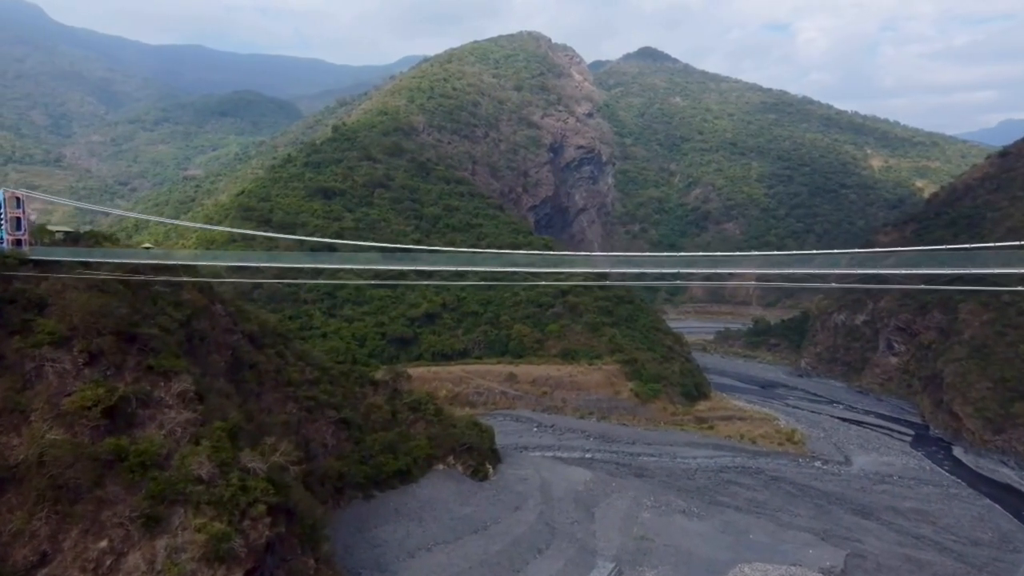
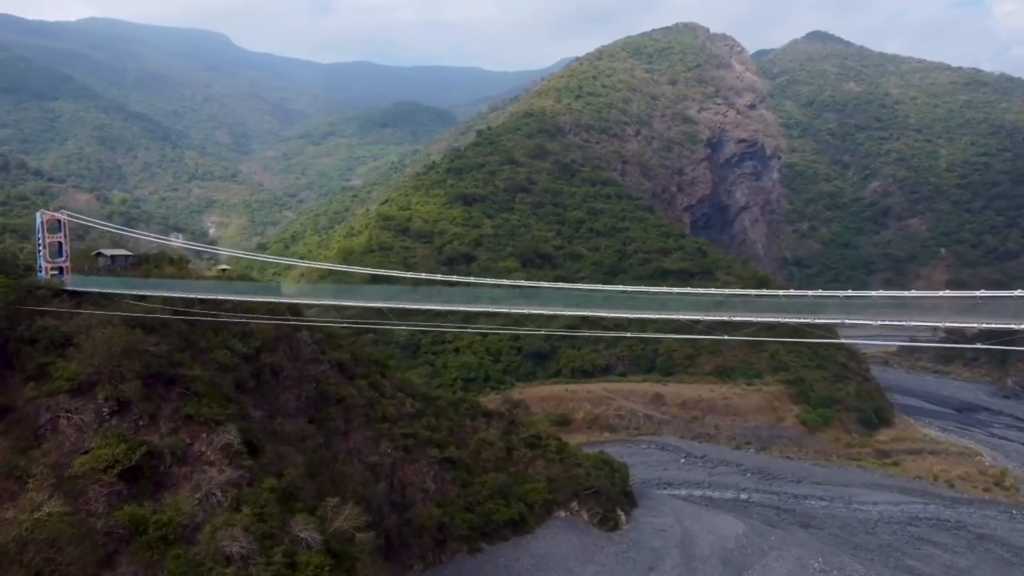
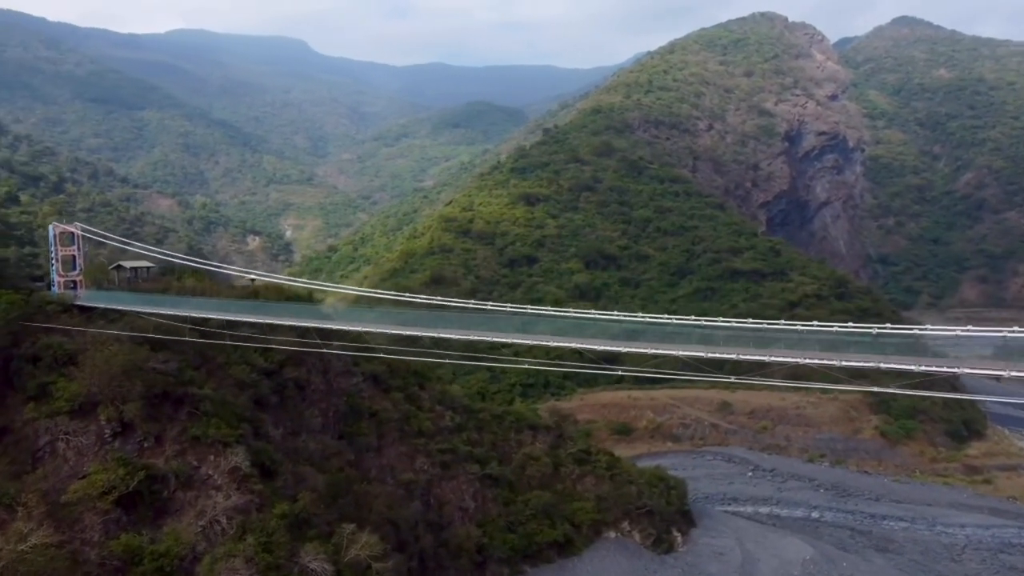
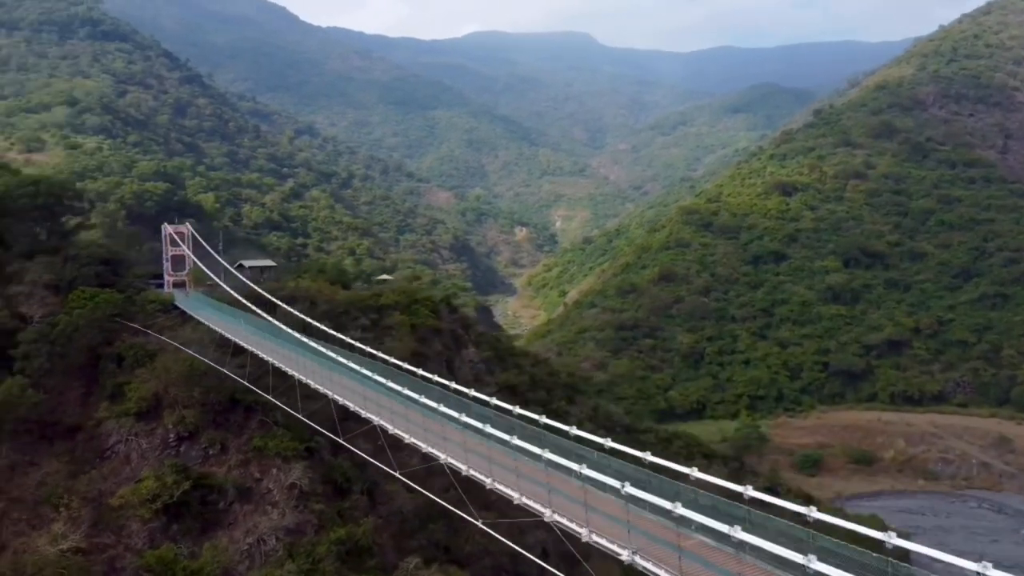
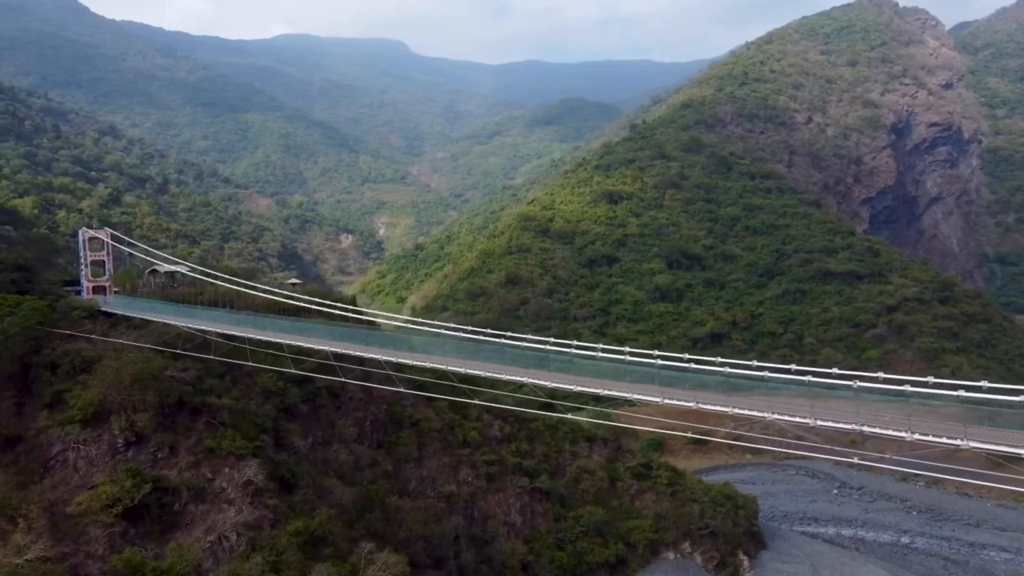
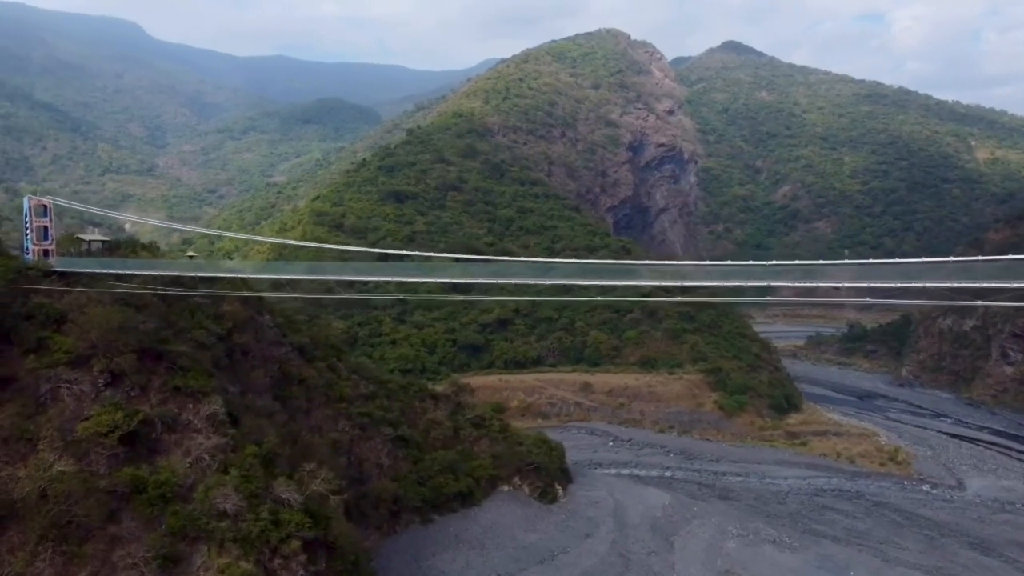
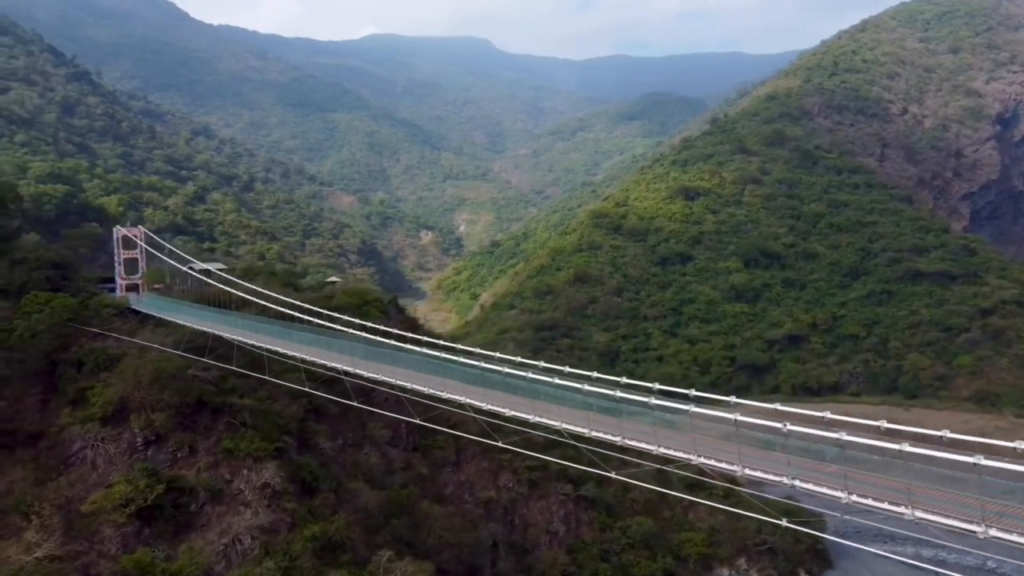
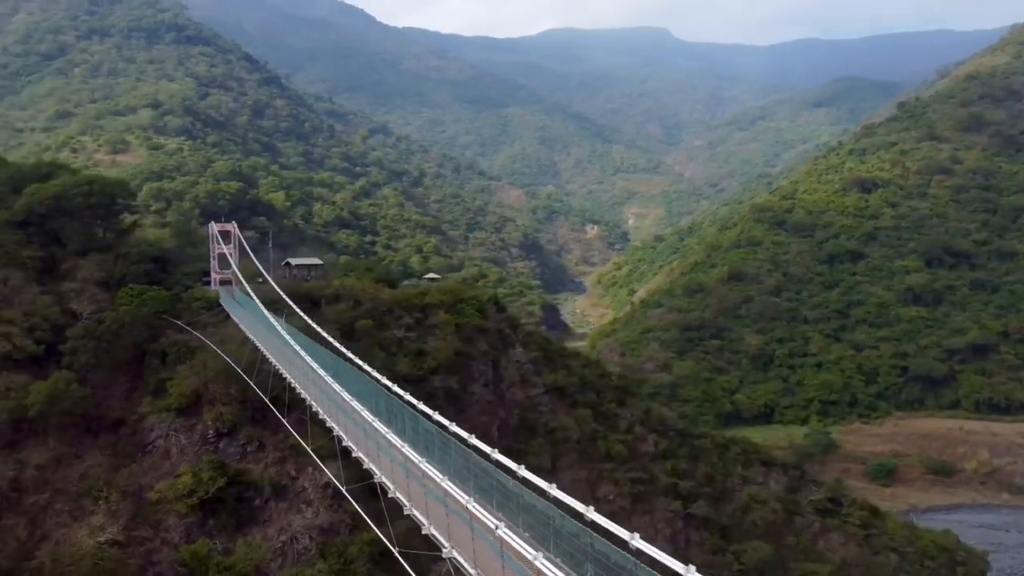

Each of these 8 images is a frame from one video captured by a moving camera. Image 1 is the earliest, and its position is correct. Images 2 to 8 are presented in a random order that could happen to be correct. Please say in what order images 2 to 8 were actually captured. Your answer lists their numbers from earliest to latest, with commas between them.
6, 2, 3, 5, 7, 4, 8
